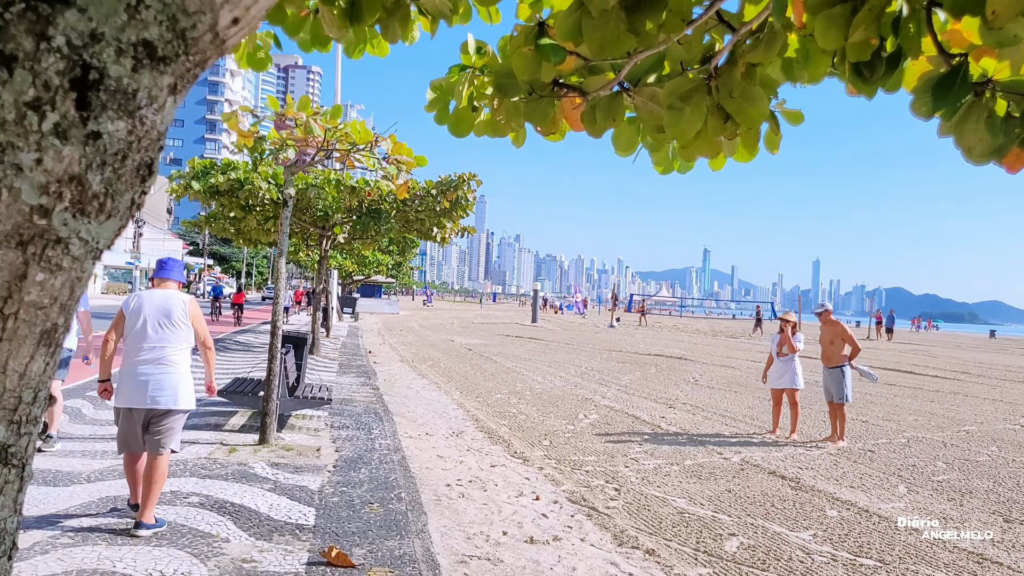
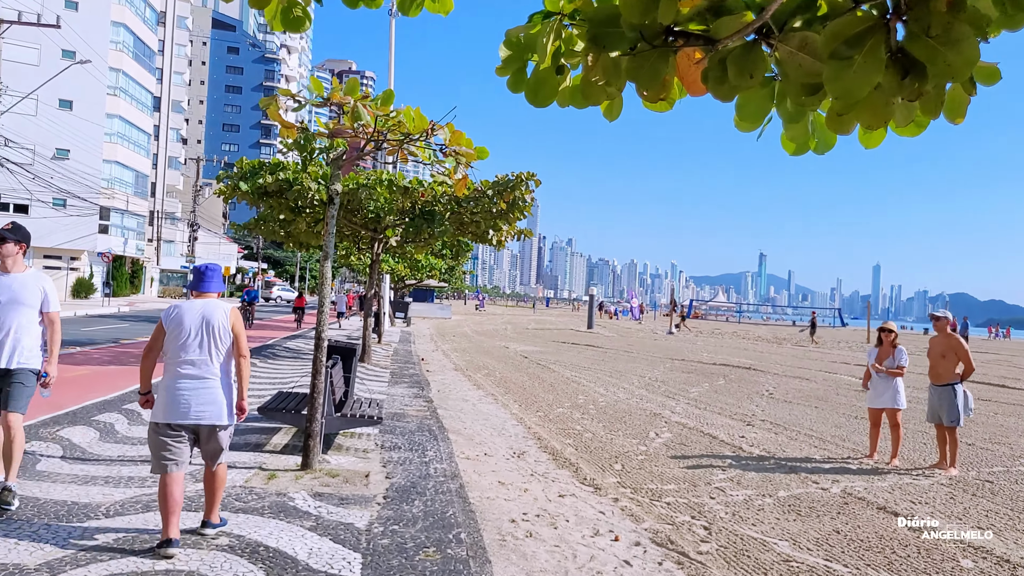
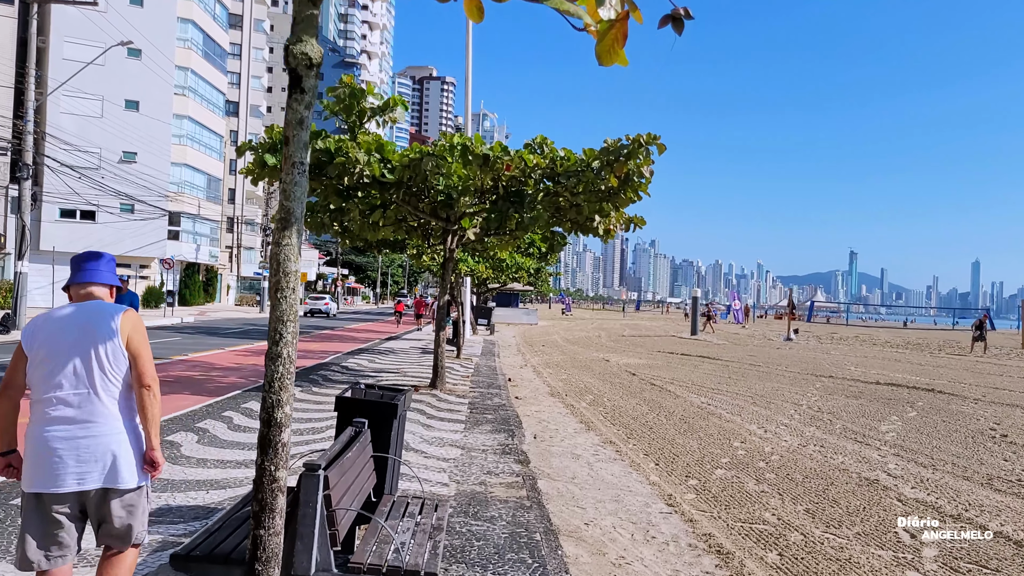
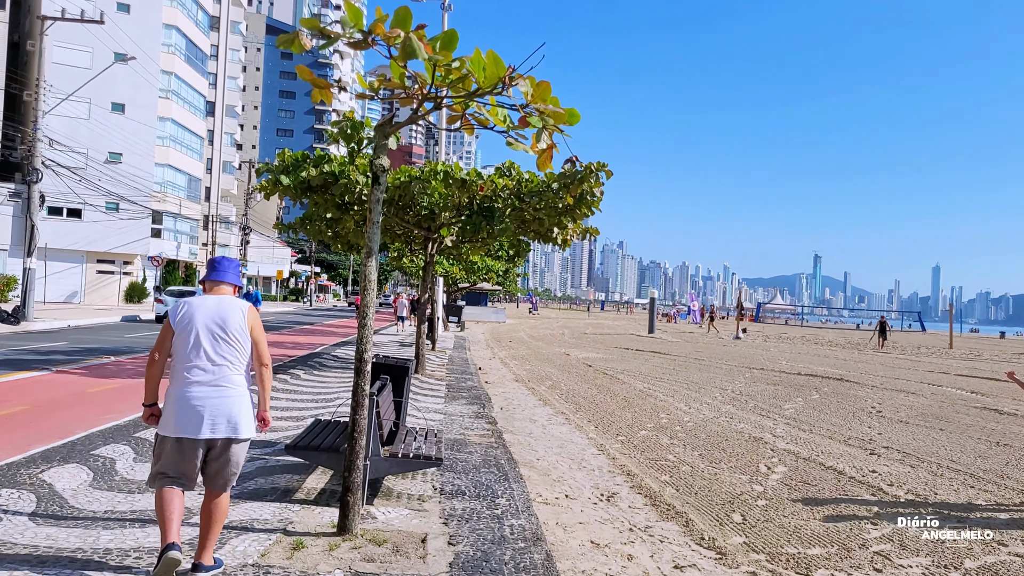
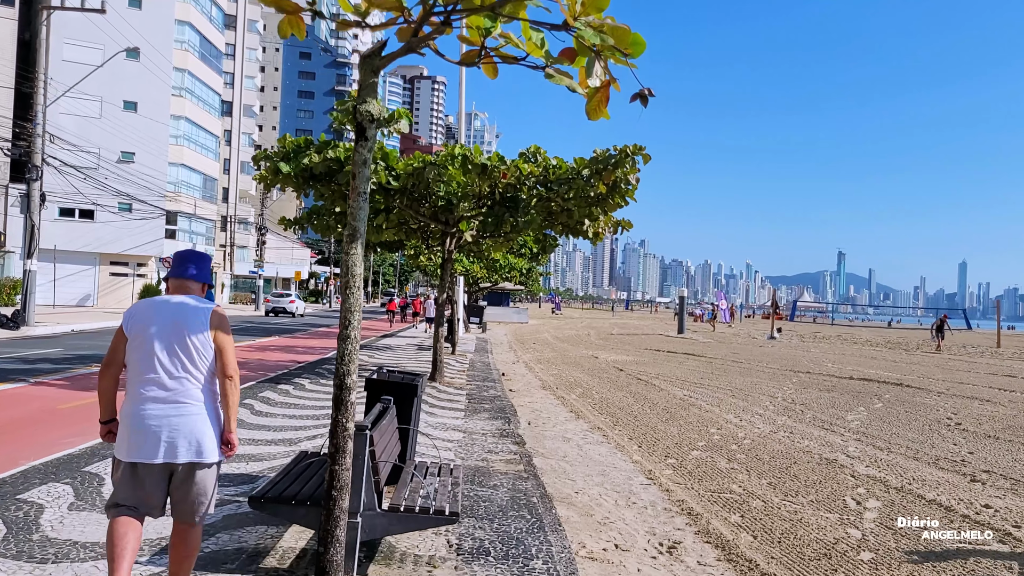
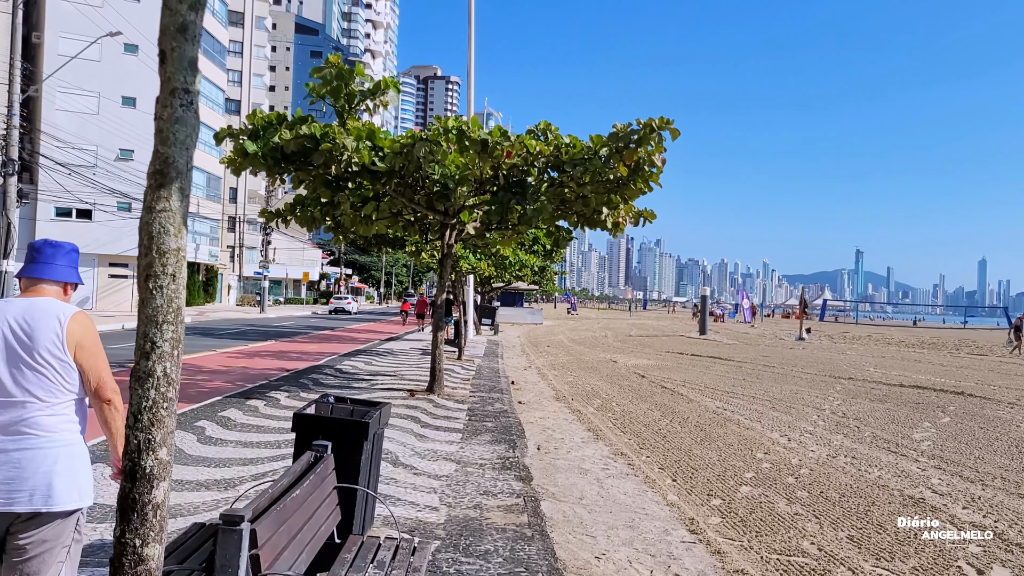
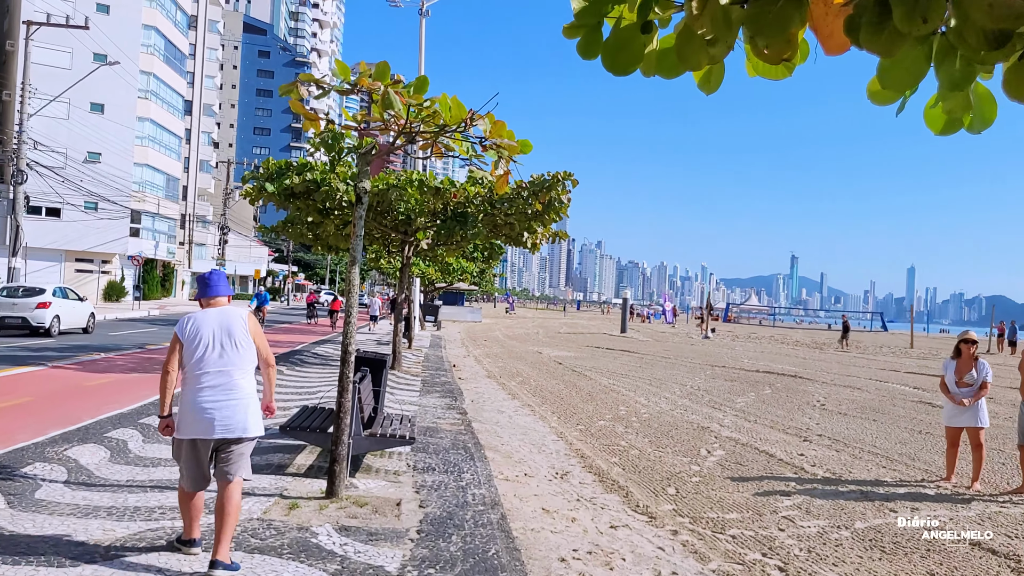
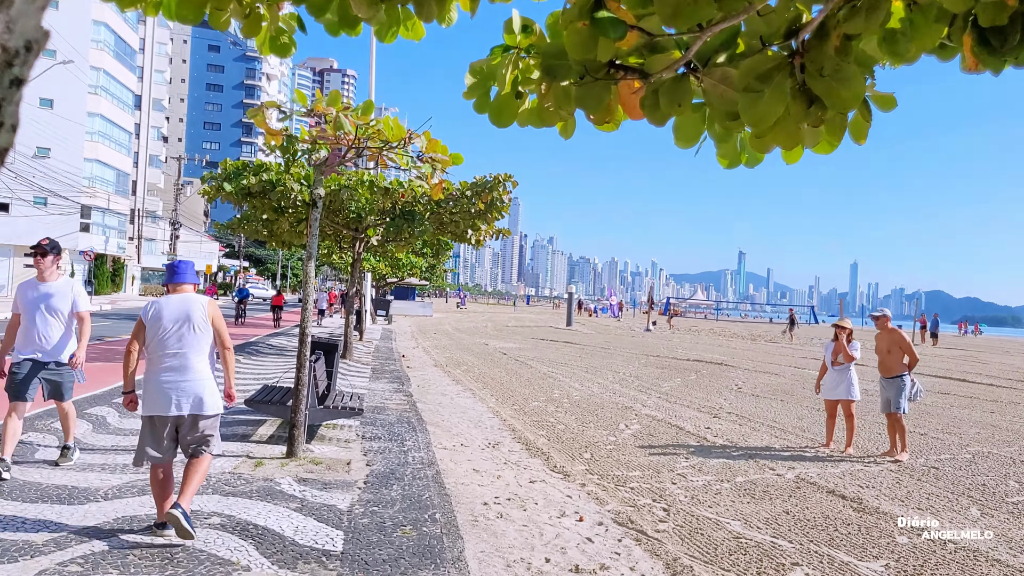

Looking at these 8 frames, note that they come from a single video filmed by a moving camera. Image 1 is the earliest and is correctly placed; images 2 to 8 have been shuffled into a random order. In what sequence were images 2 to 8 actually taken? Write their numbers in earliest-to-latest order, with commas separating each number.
8, 2, 7, 4, 5, 3, 6
